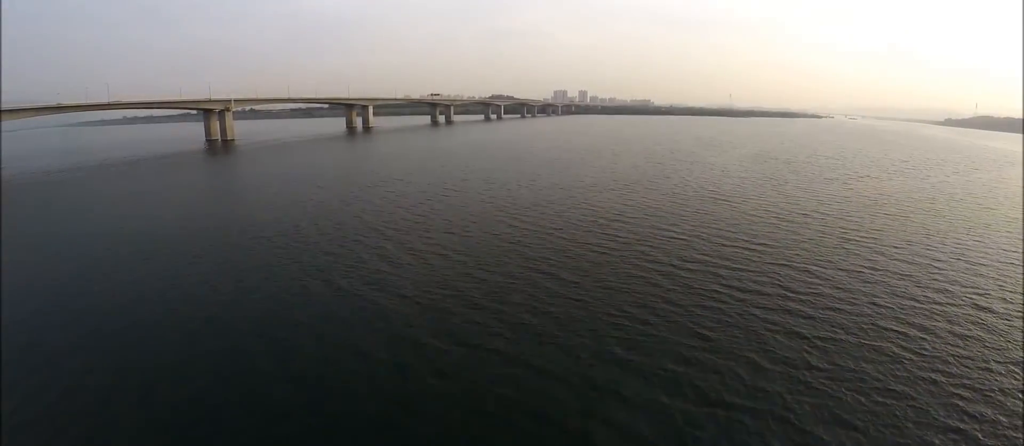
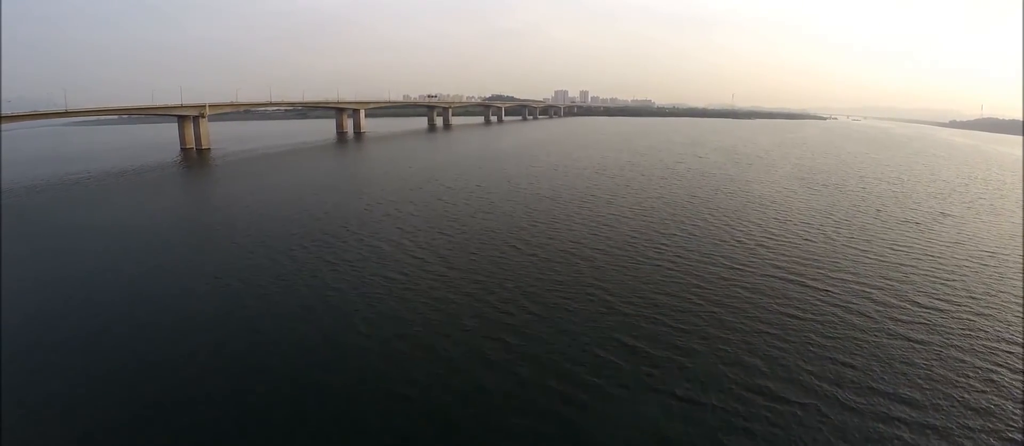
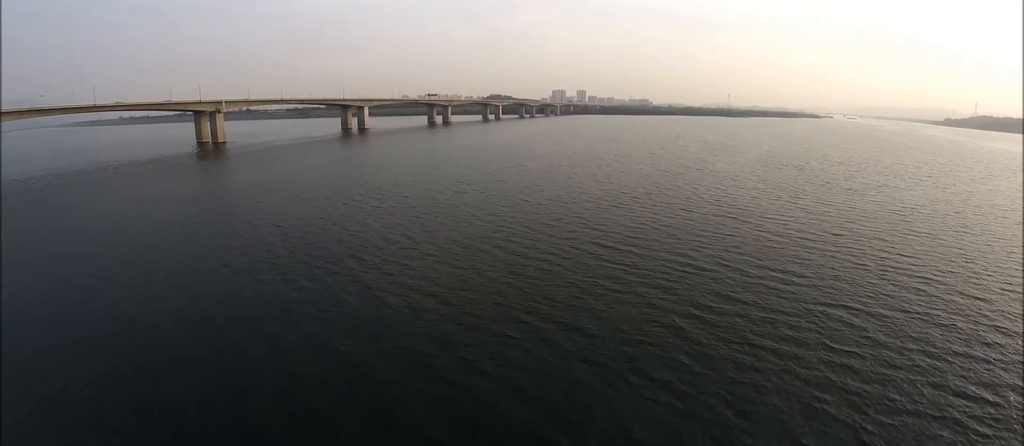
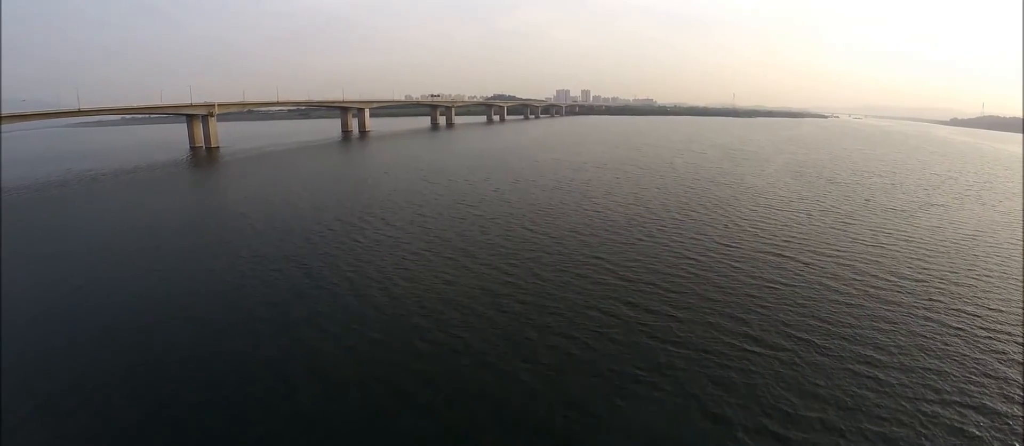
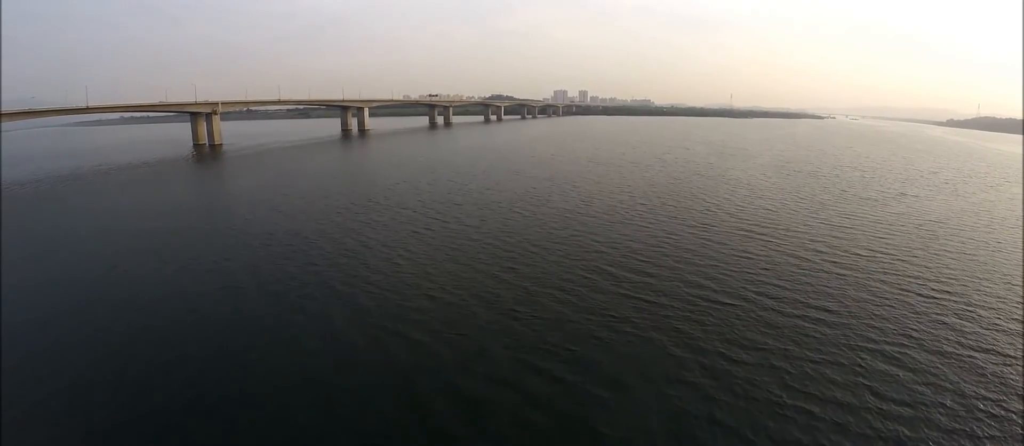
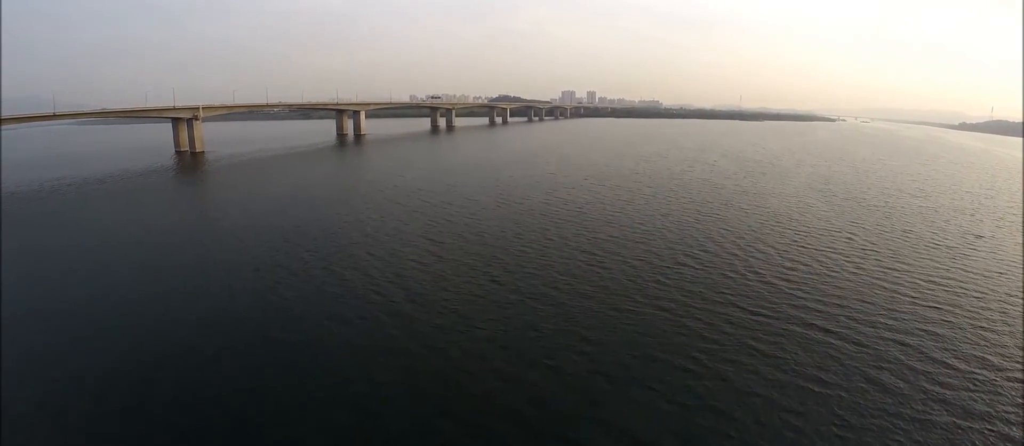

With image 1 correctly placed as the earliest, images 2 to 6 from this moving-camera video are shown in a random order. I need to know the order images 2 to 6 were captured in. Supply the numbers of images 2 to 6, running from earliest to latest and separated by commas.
3, 5, 4, 2, 6
